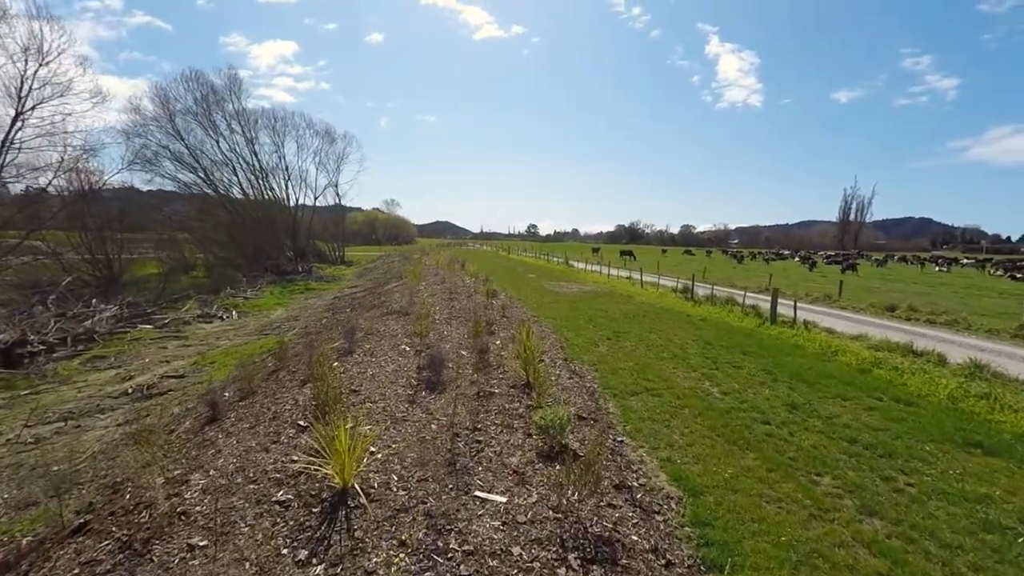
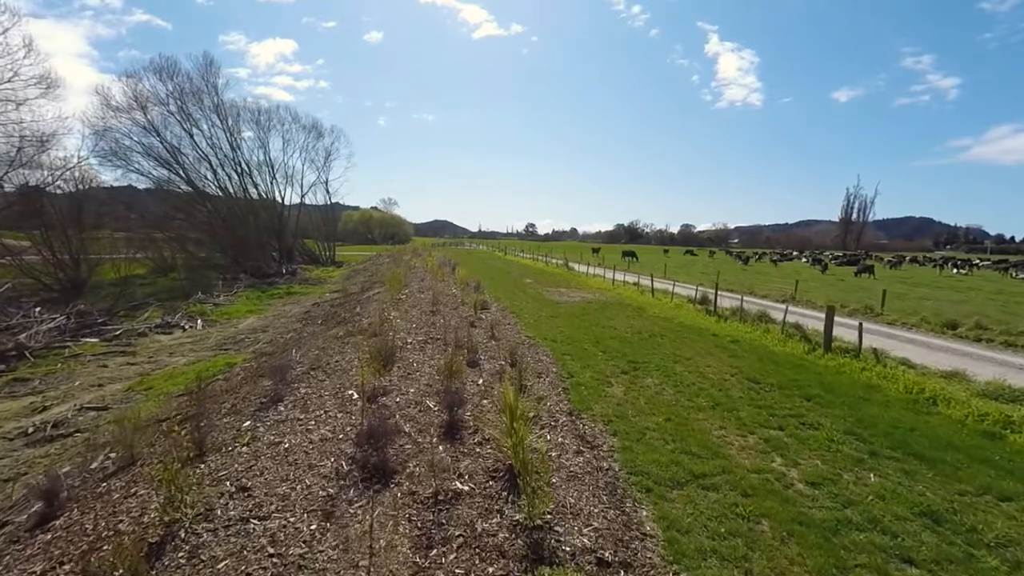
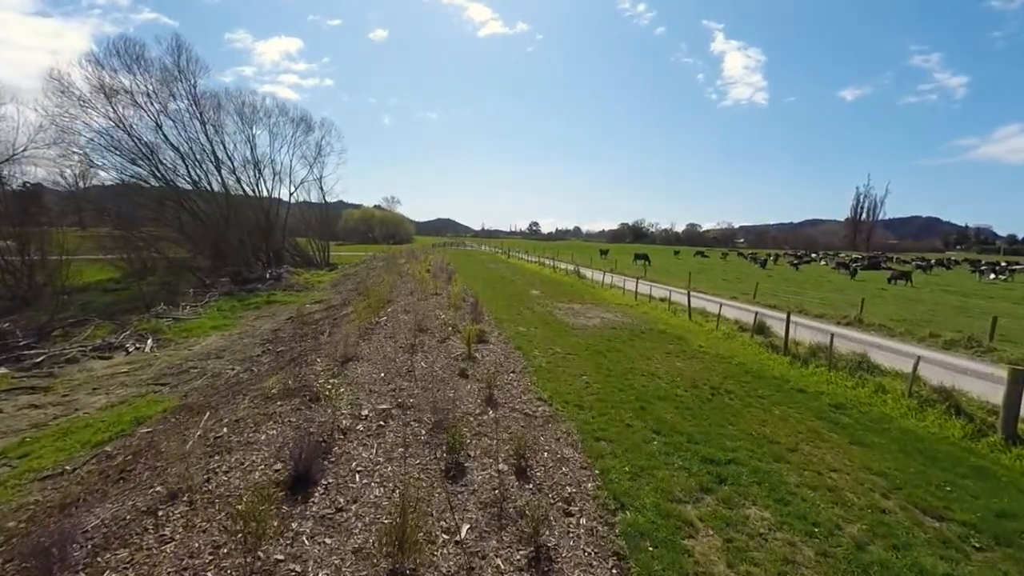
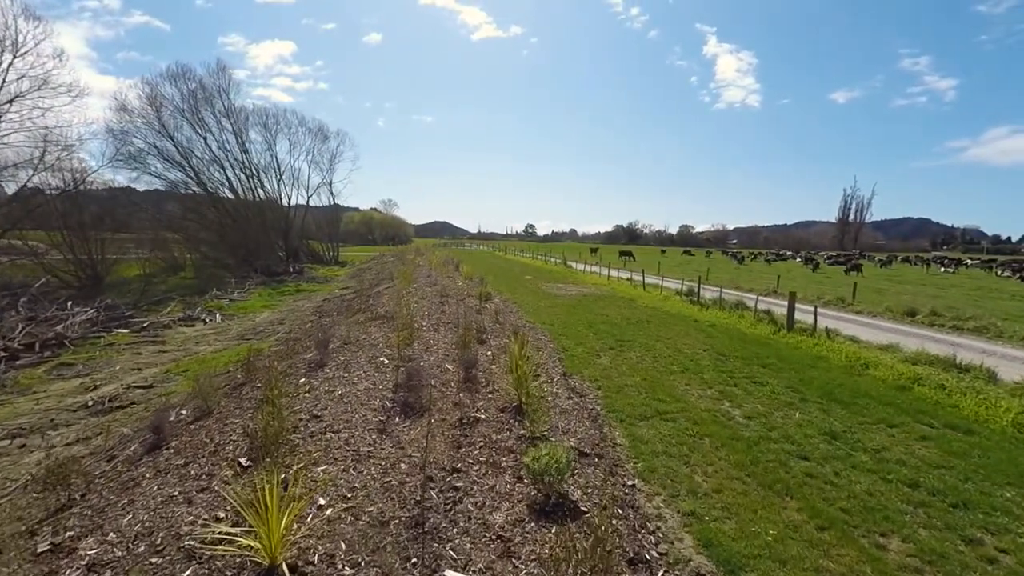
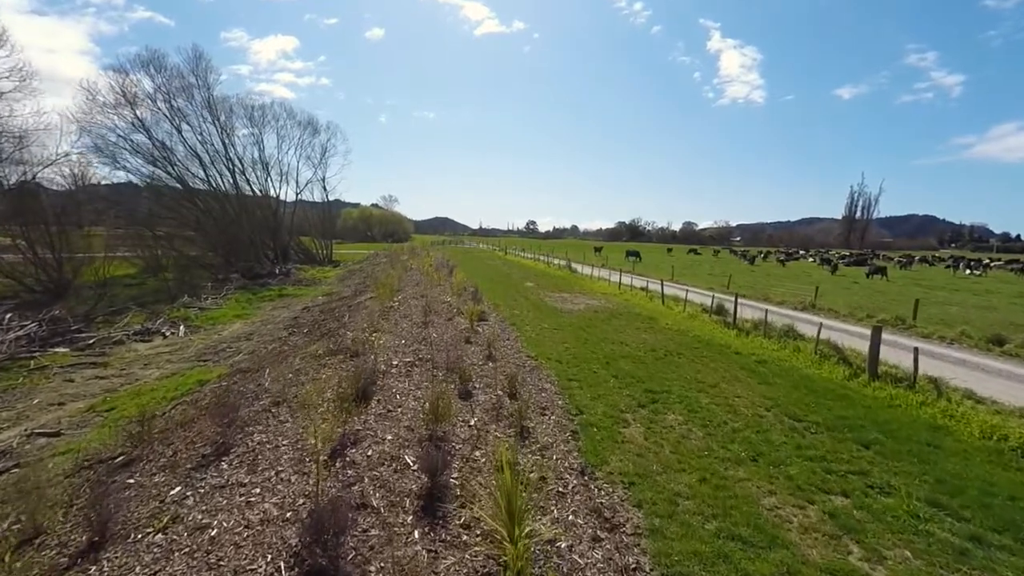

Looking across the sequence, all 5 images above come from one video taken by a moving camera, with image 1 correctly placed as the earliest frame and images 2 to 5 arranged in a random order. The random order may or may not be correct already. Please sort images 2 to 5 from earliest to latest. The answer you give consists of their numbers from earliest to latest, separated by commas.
4, 2, 5, 3
